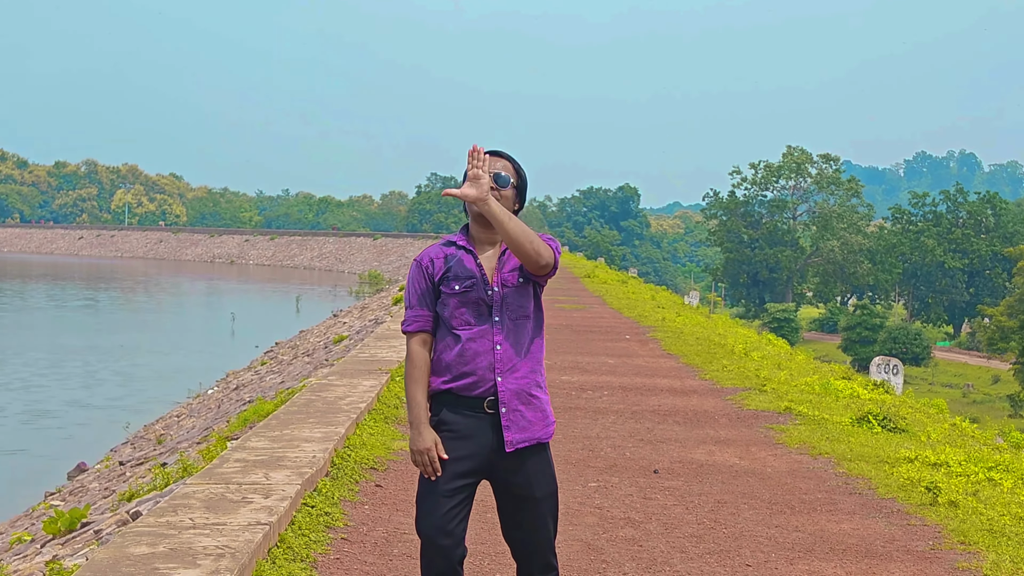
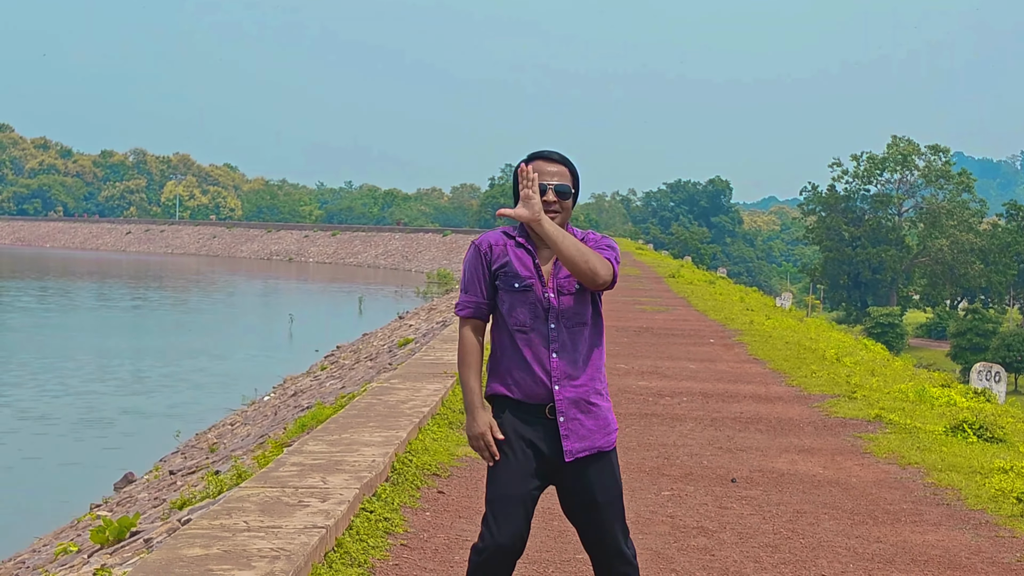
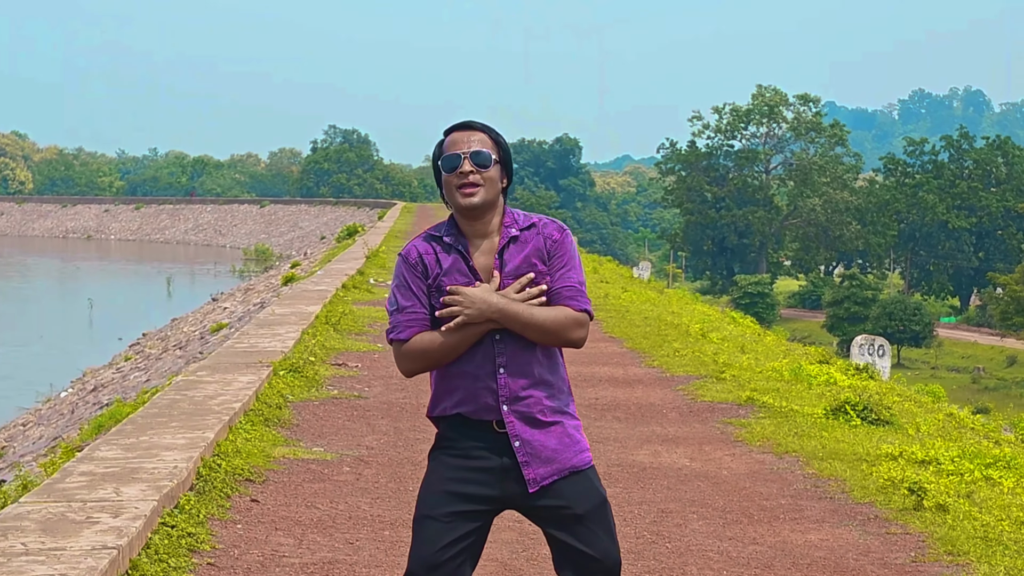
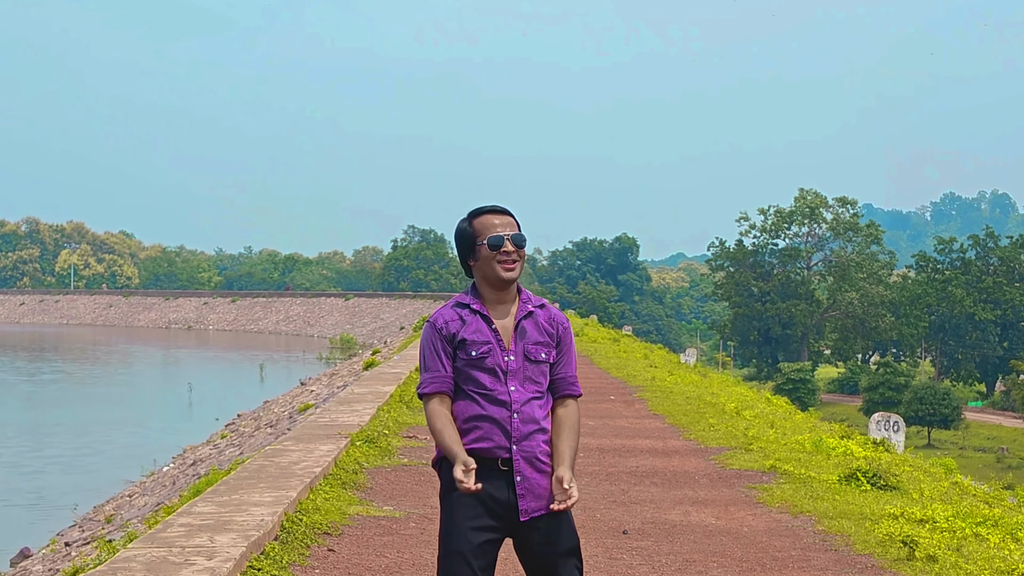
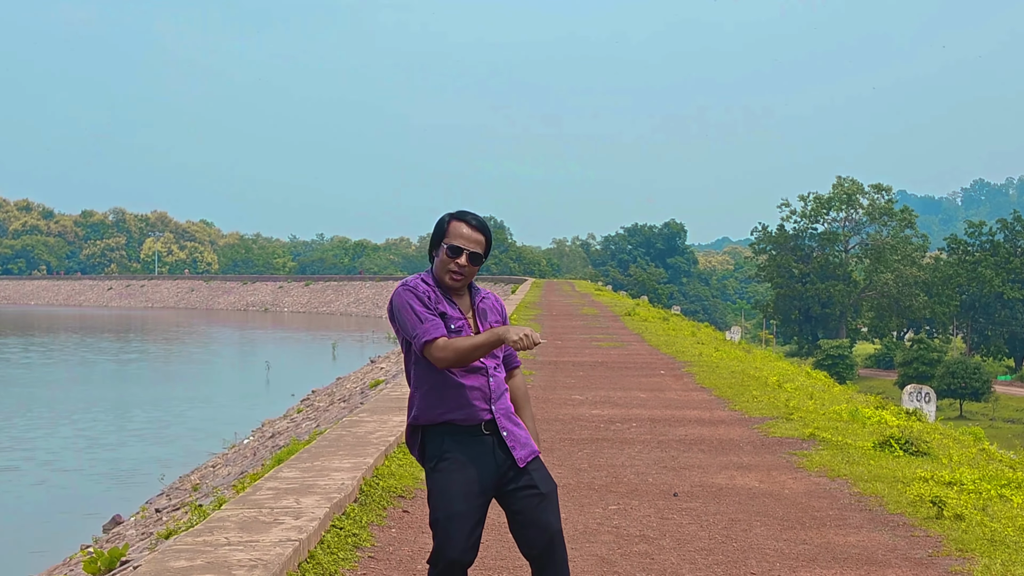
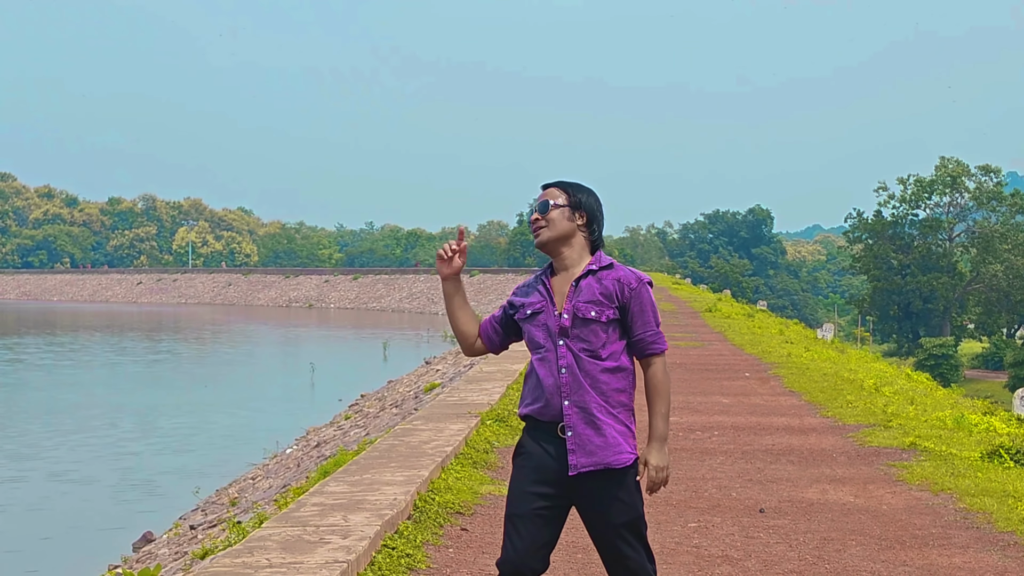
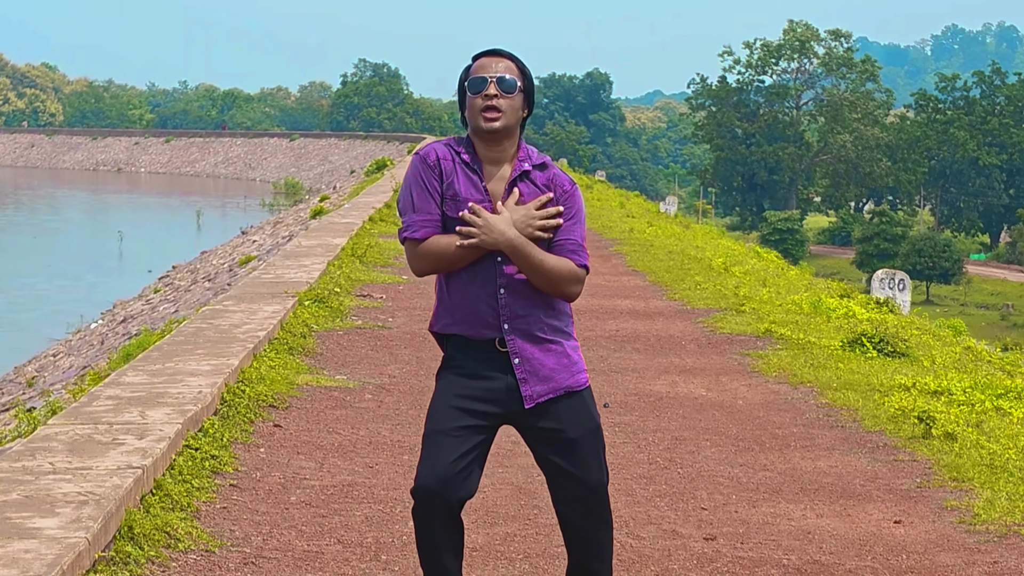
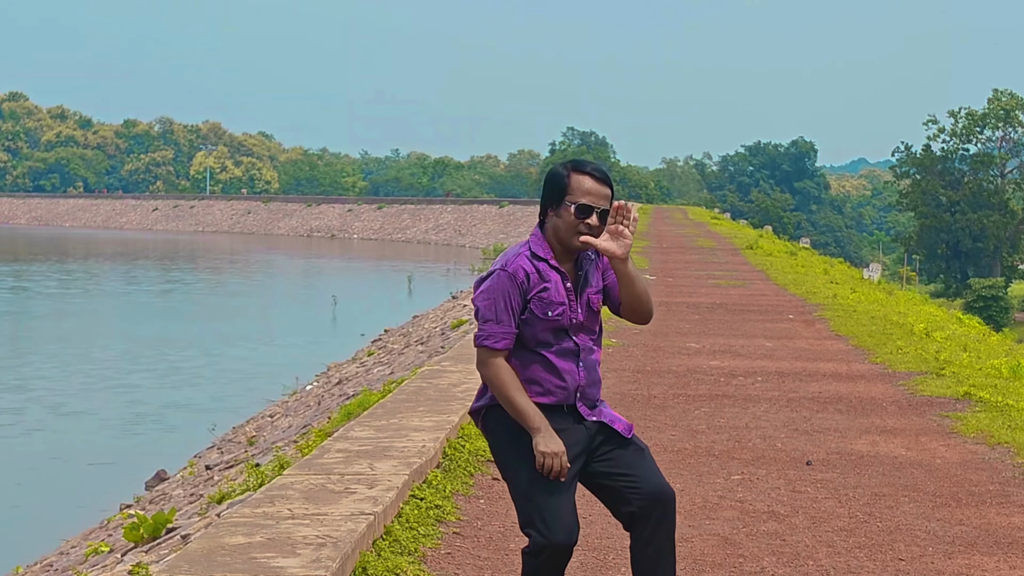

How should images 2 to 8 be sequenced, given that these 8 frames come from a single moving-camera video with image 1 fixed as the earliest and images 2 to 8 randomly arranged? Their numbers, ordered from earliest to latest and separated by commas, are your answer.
2, 8, 6, 5, 4, 7, 3
